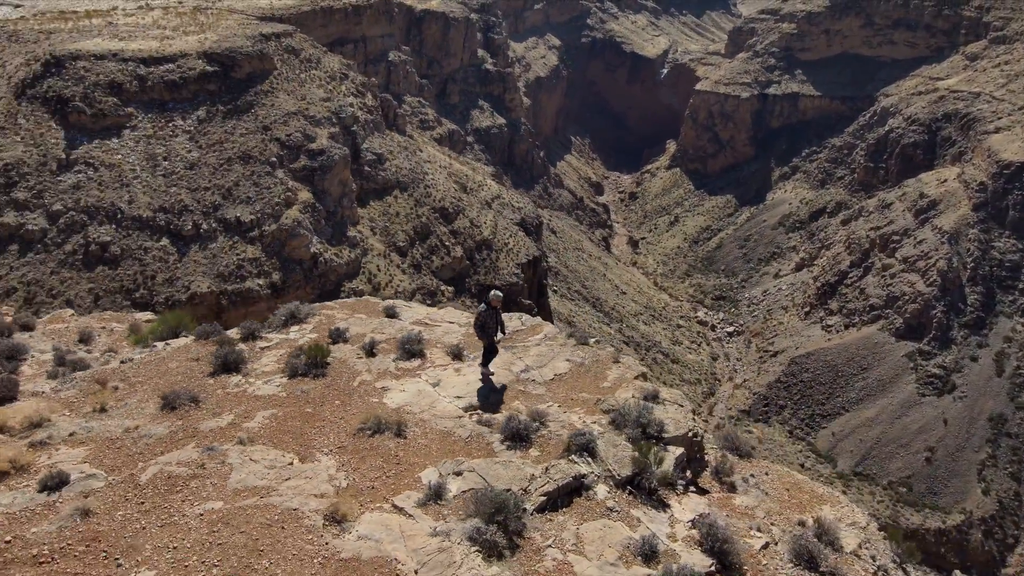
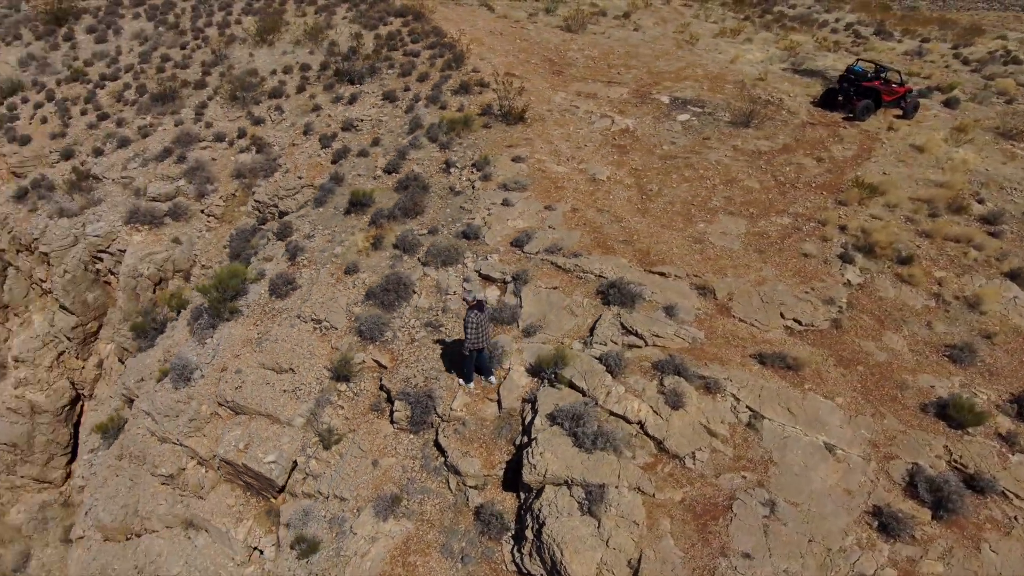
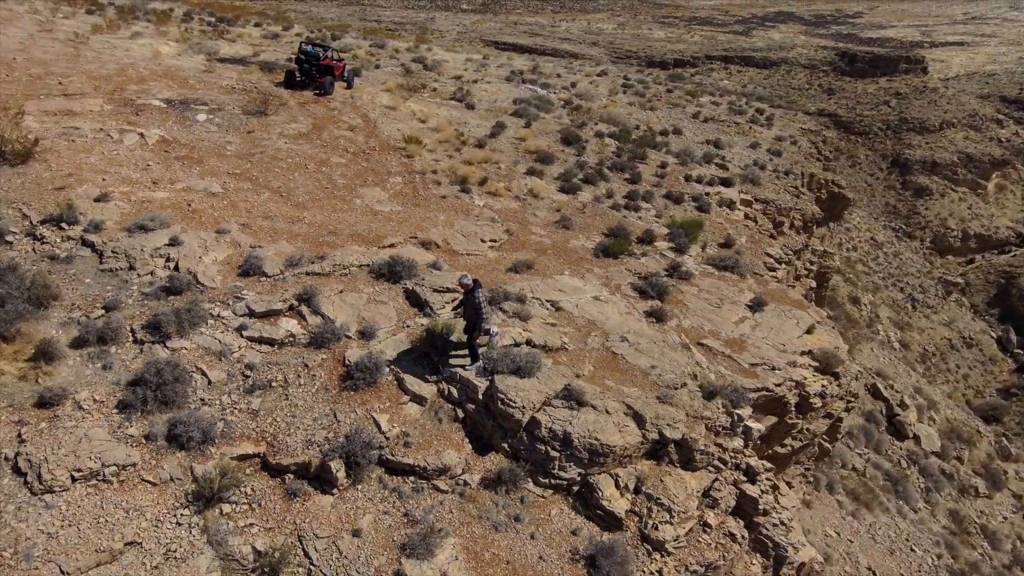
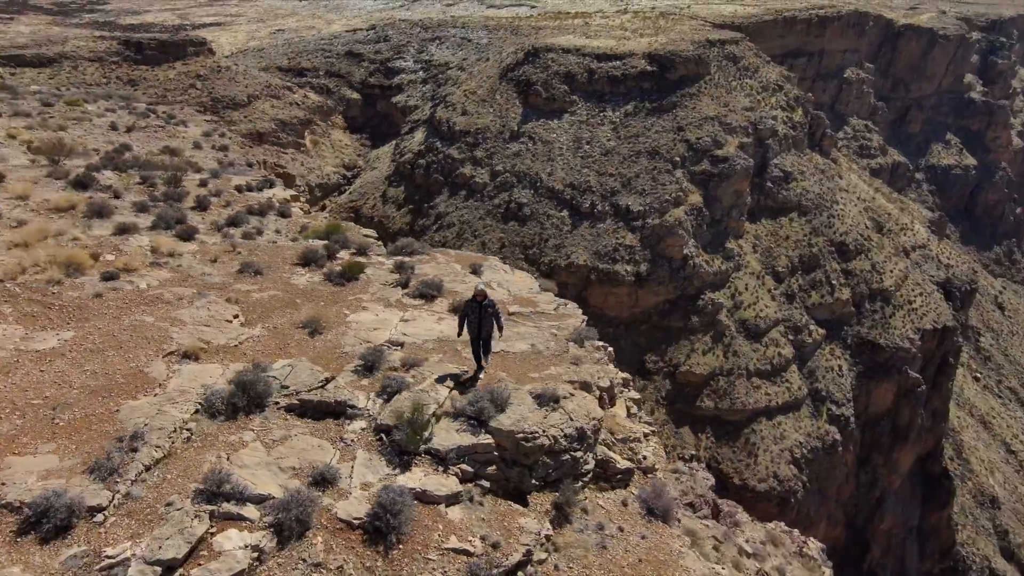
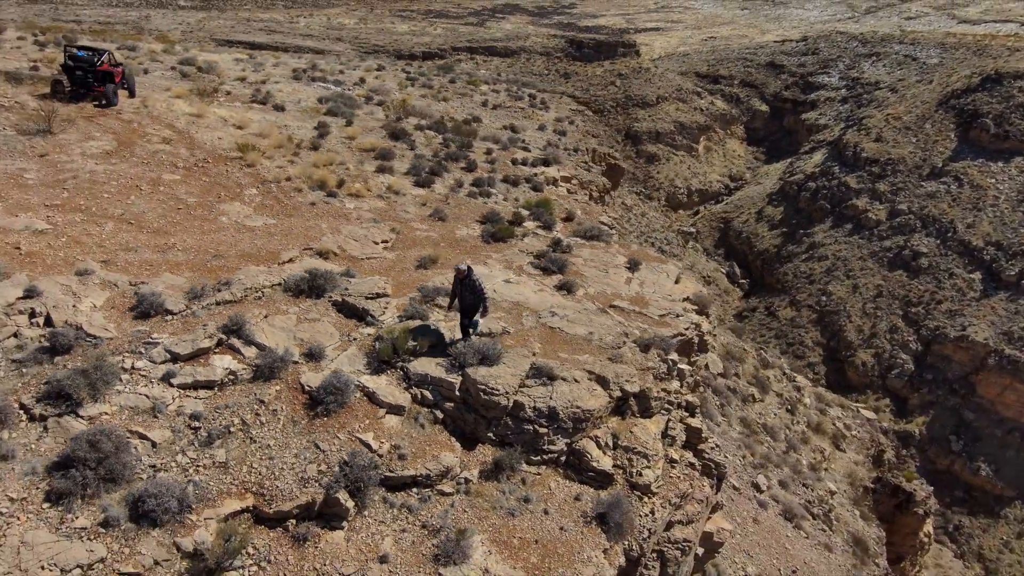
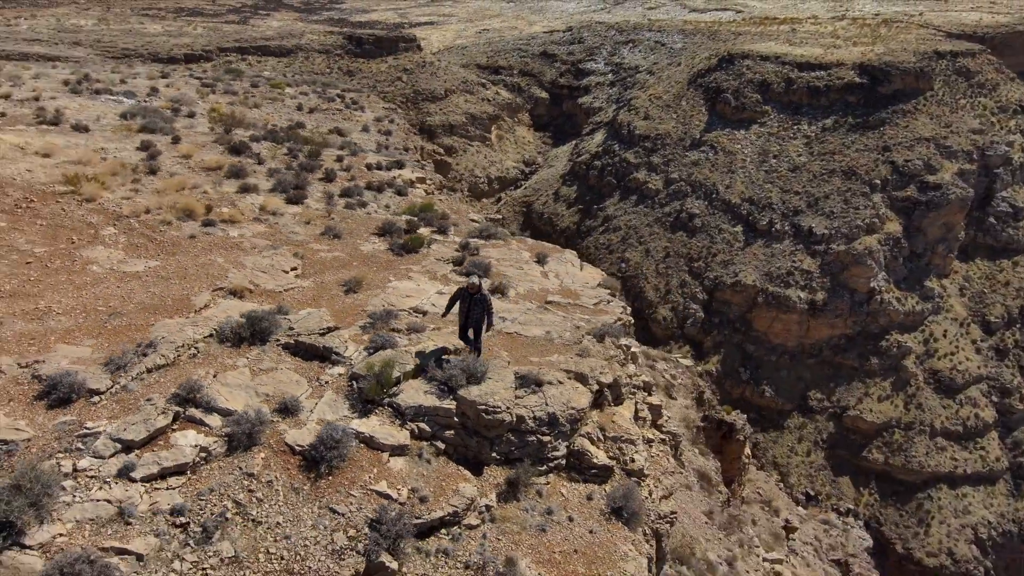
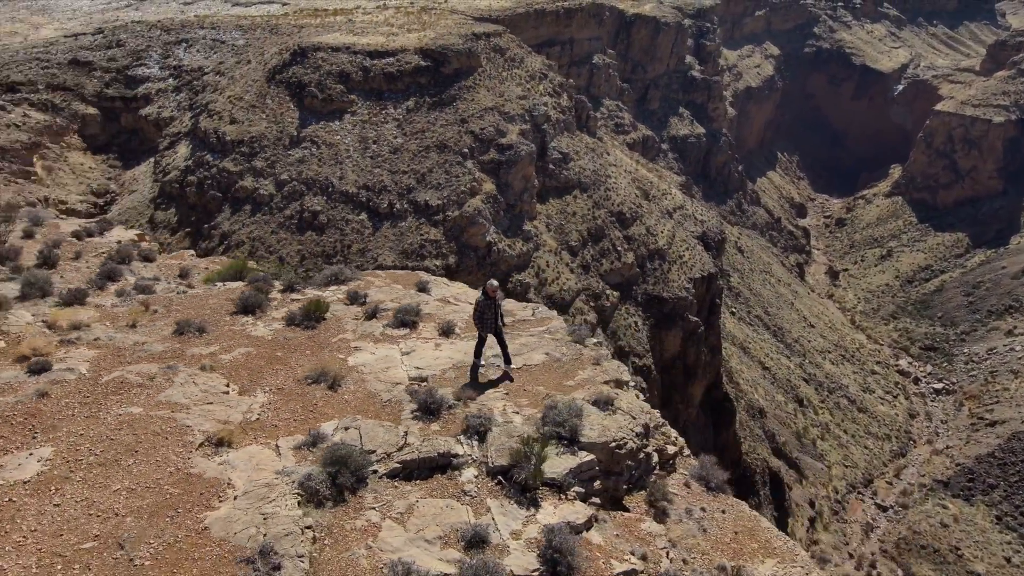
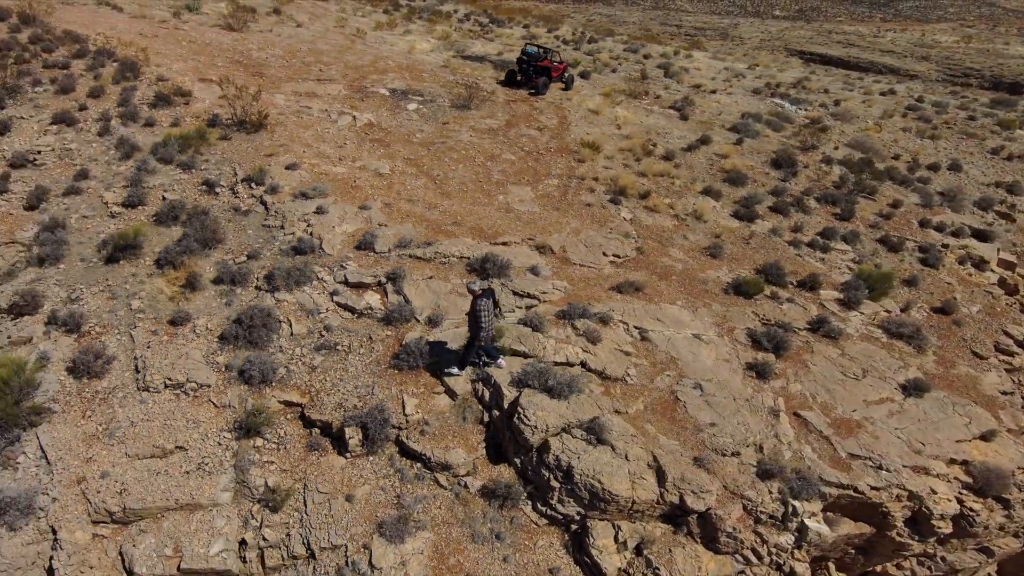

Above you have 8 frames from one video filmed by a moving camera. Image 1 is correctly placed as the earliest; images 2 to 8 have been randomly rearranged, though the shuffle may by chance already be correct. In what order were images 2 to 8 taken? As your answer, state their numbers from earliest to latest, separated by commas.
7, 4, 6, 5, 3, 8, 2
